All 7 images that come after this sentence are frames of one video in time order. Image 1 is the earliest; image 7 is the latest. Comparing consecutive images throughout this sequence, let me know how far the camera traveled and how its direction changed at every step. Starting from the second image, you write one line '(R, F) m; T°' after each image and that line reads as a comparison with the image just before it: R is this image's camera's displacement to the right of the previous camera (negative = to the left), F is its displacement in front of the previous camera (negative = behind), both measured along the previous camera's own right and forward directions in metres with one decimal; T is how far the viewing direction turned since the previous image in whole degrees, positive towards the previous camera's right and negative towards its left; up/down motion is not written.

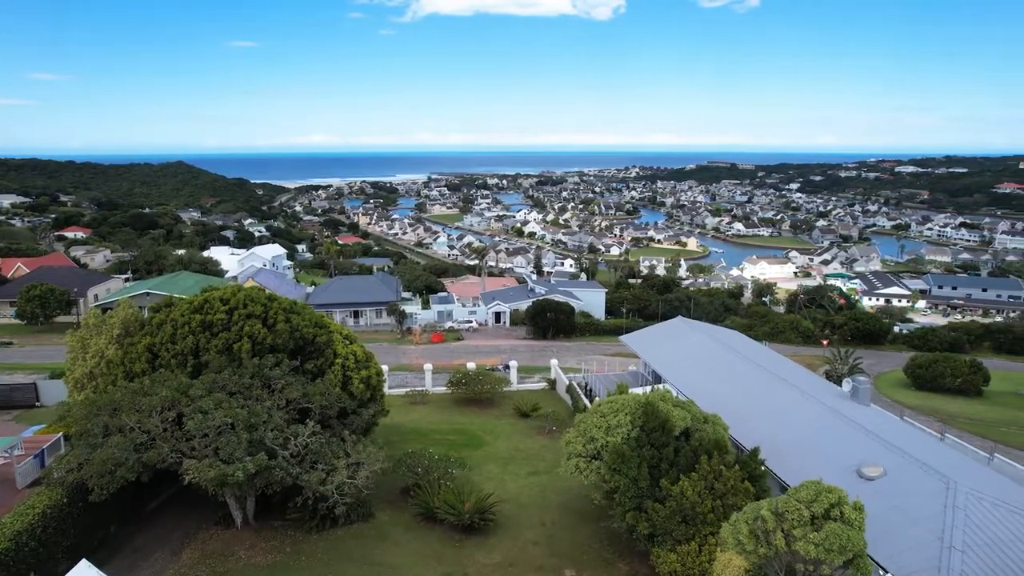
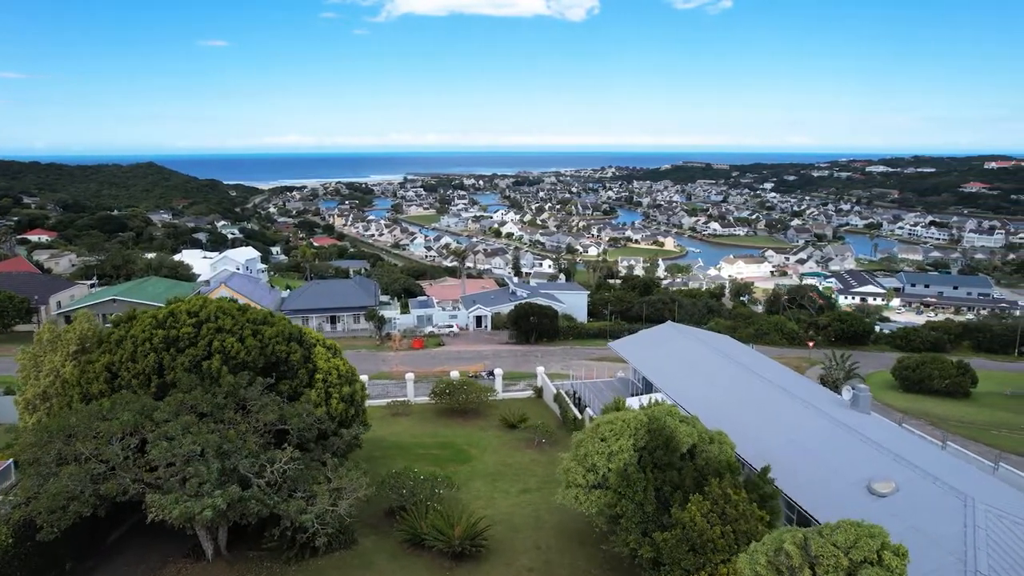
(-0.2, +0.7) m; +2°
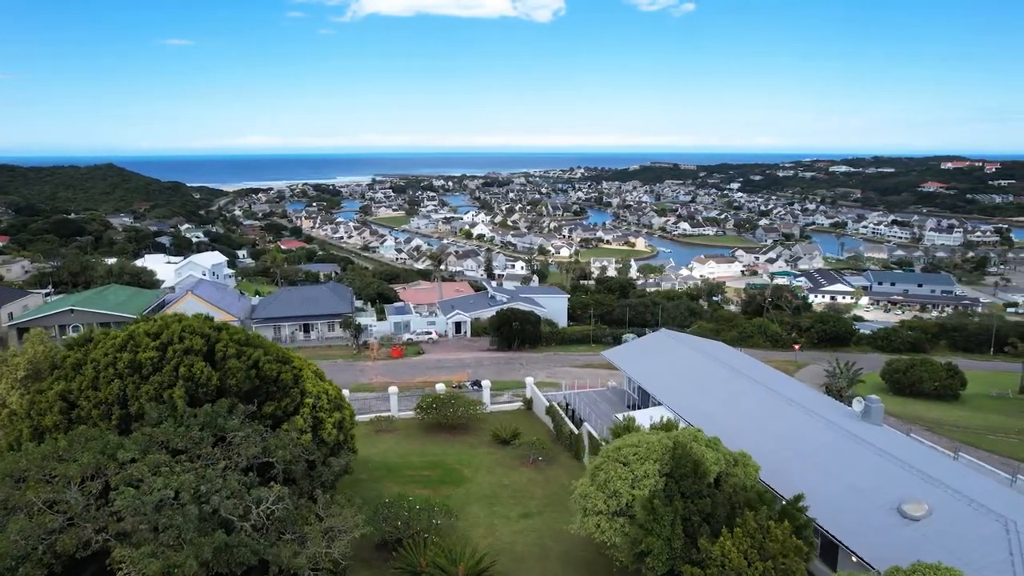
(-0.5, +0.9) m; +3°
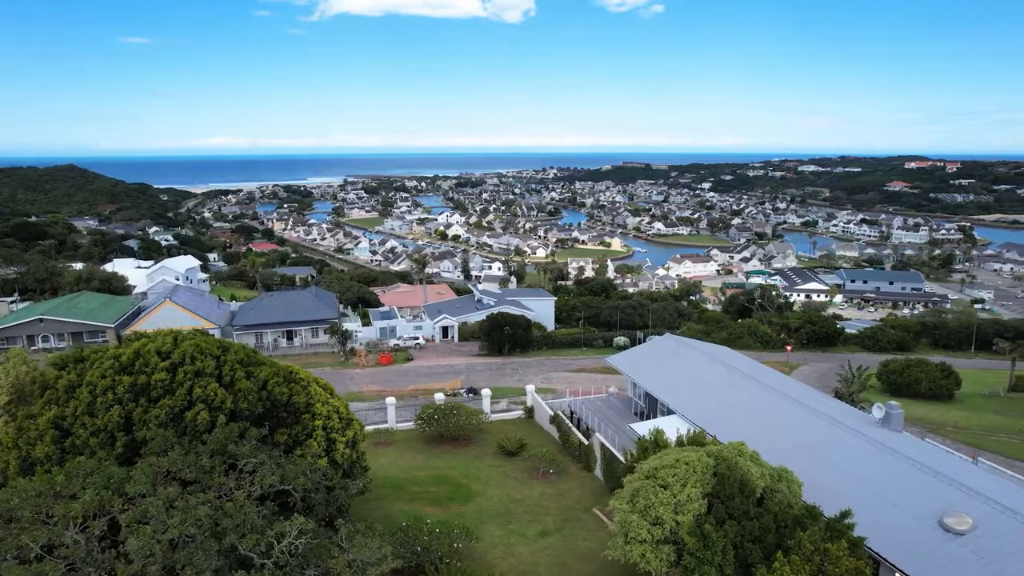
(-0.8, +0.5) m; +2°
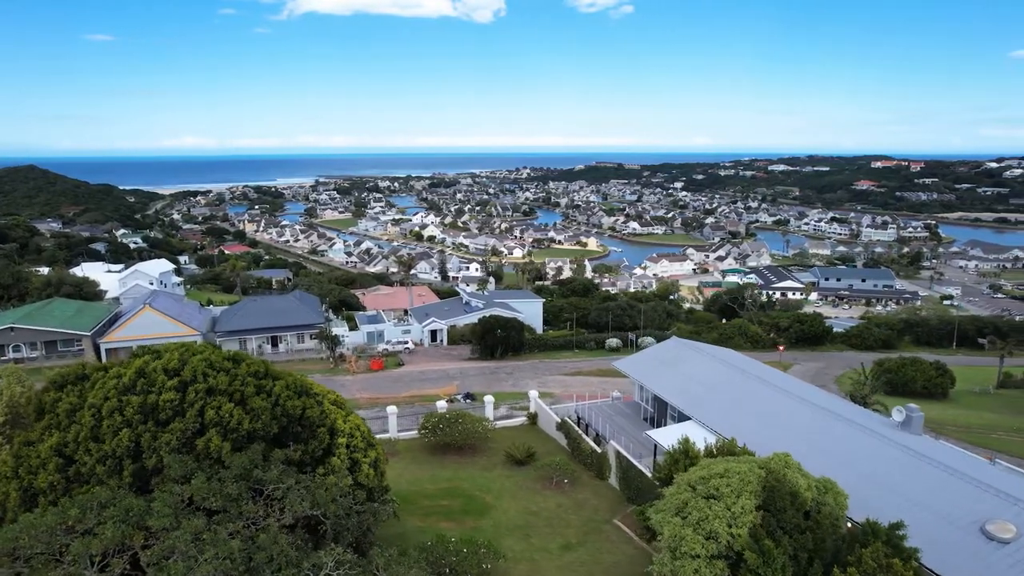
(-0.9, +0.4) m; +2°
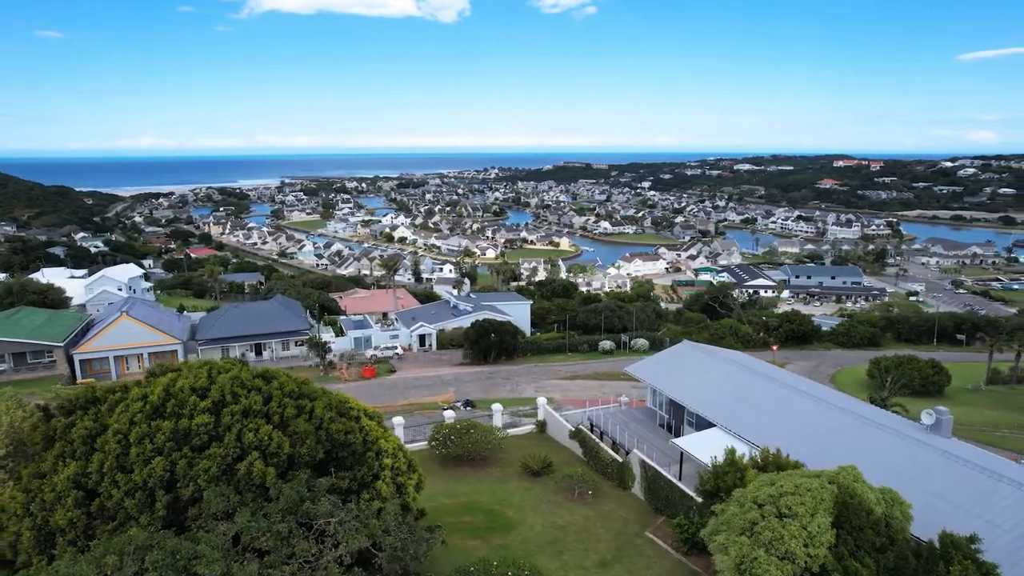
(-1.1, +0.5) m; +3°
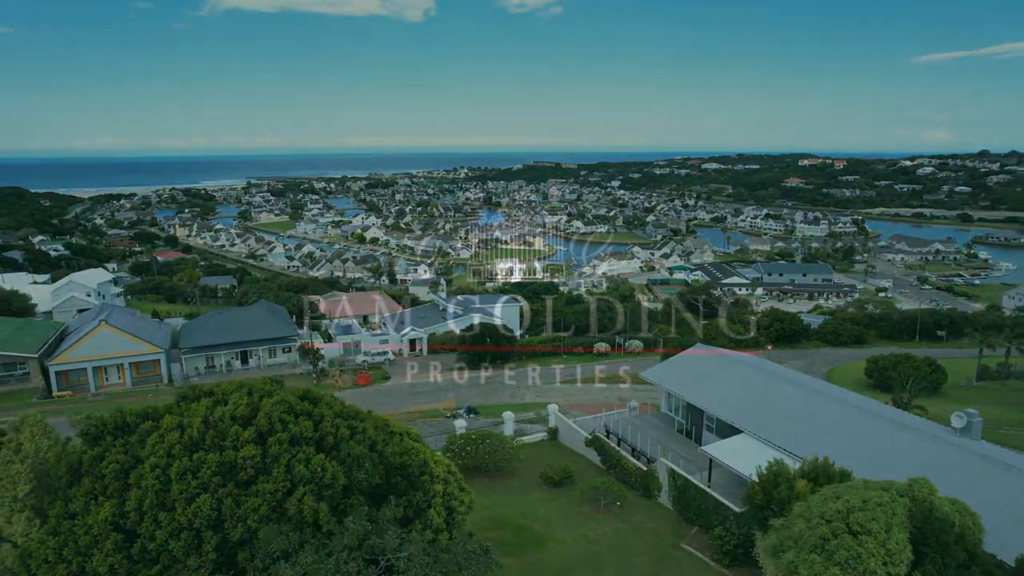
(-1.2, +0.5) m; +3°
